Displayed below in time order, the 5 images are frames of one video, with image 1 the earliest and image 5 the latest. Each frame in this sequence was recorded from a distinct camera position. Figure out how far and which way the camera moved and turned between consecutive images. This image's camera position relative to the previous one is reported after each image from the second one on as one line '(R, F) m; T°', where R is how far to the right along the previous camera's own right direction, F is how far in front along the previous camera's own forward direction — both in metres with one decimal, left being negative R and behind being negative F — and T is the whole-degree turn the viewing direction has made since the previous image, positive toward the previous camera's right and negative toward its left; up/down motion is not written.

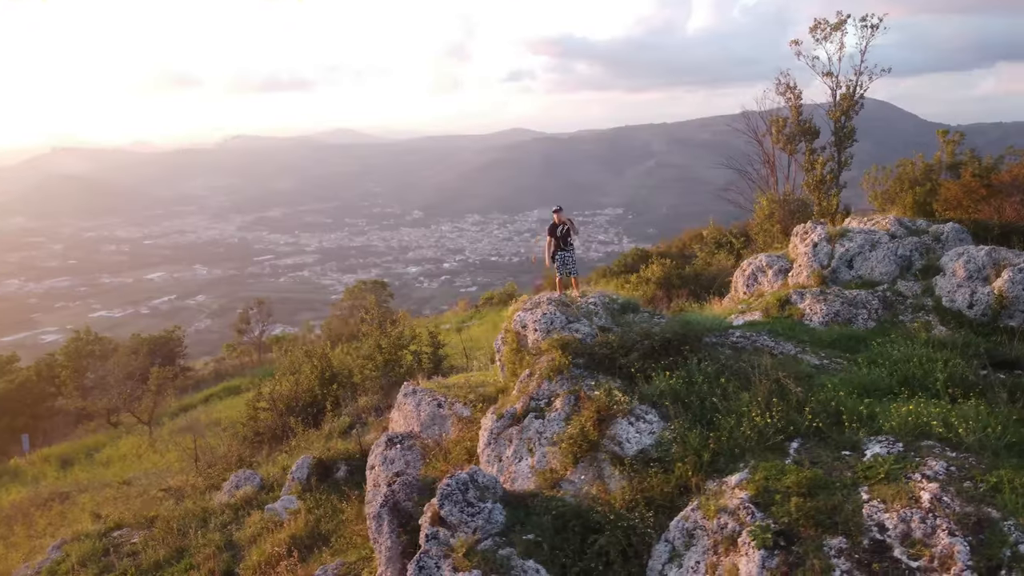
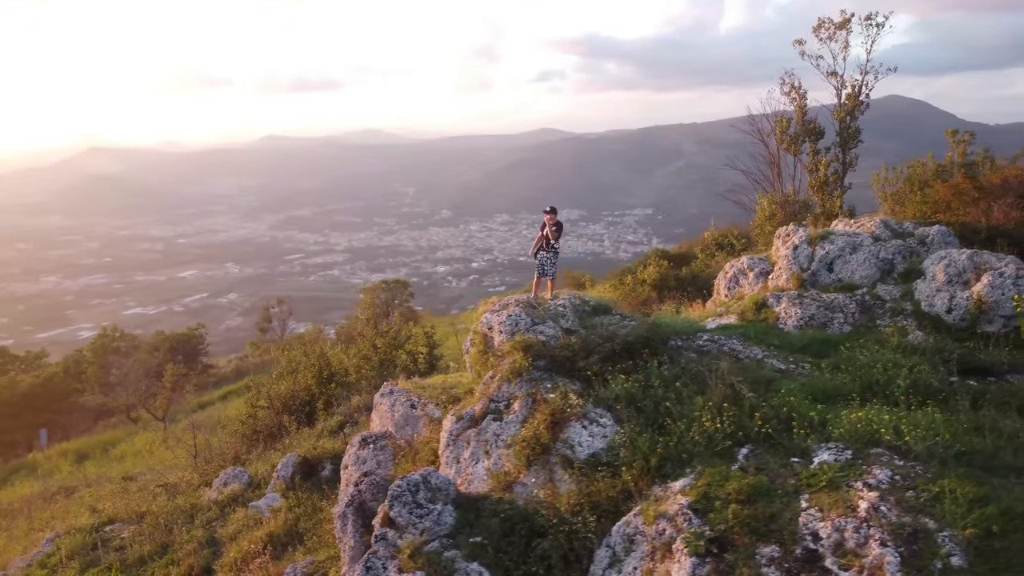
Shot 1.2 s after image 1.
(+0.7, 0.0) m; -2°
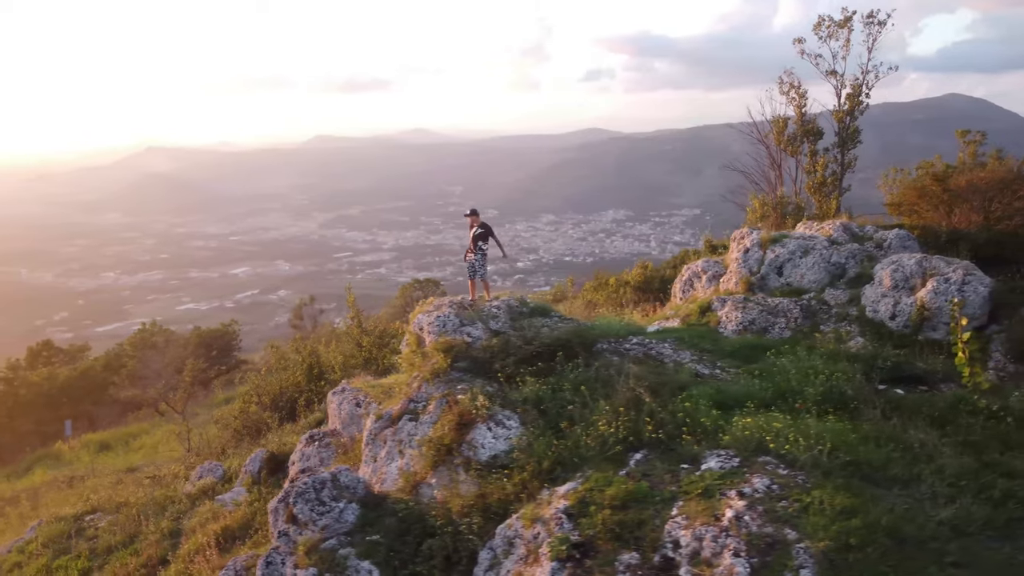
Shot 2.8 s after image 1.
(+1.3, 0.0) m; -3°
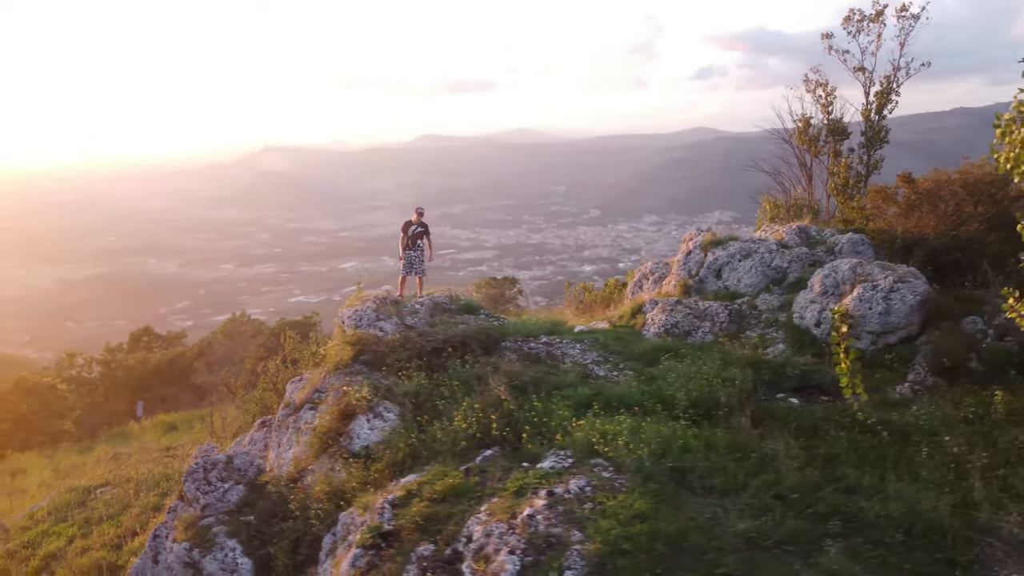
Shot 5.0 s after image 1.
(+2.1, 0.0) m; -7°
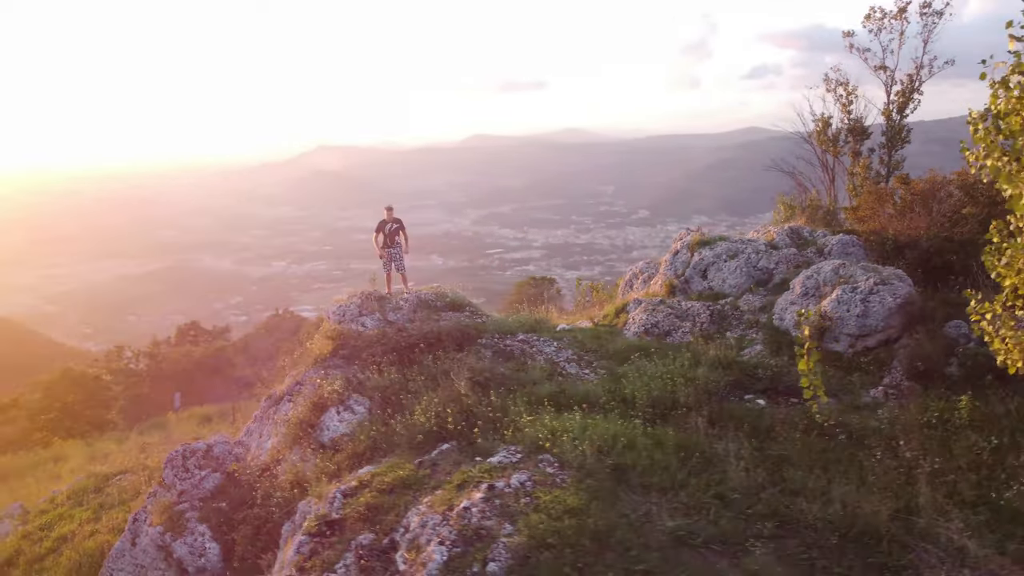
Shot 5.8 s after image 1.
(+0.8, -0.1) m; -3°
